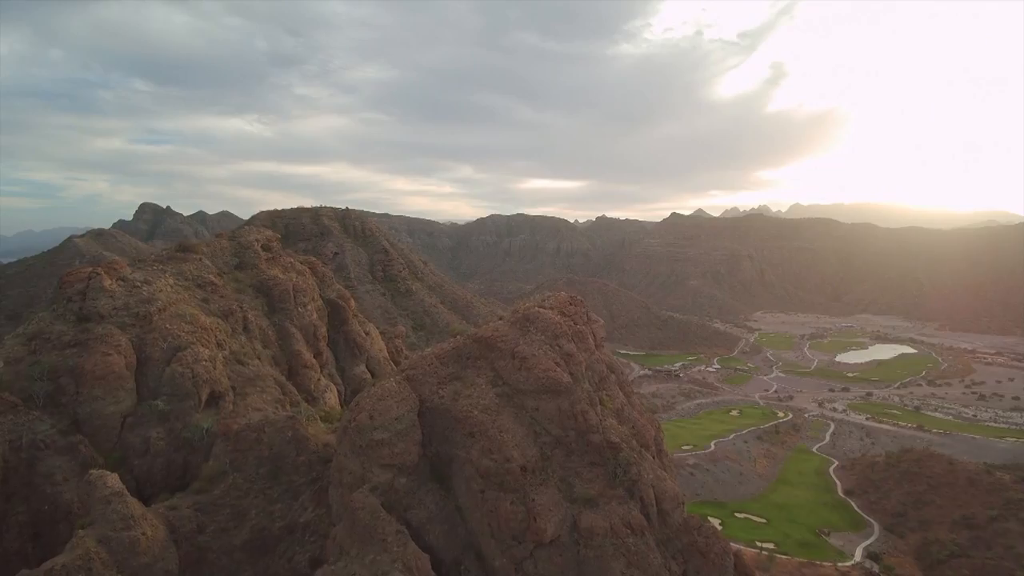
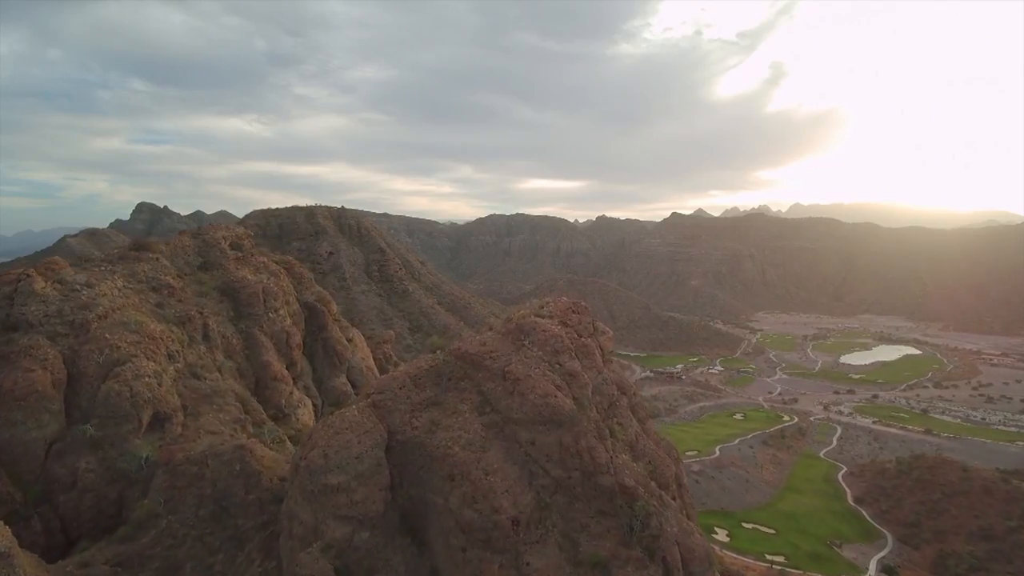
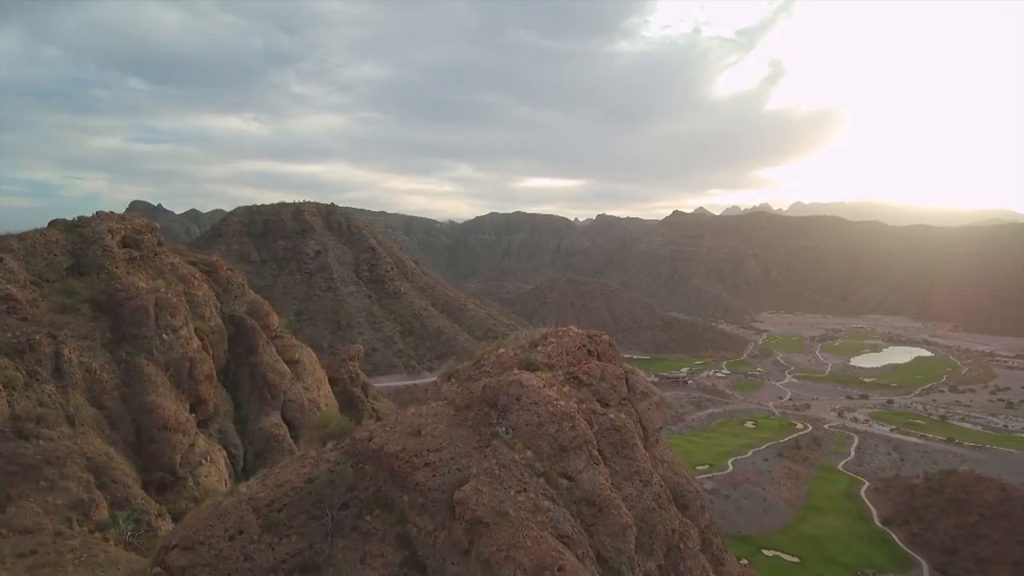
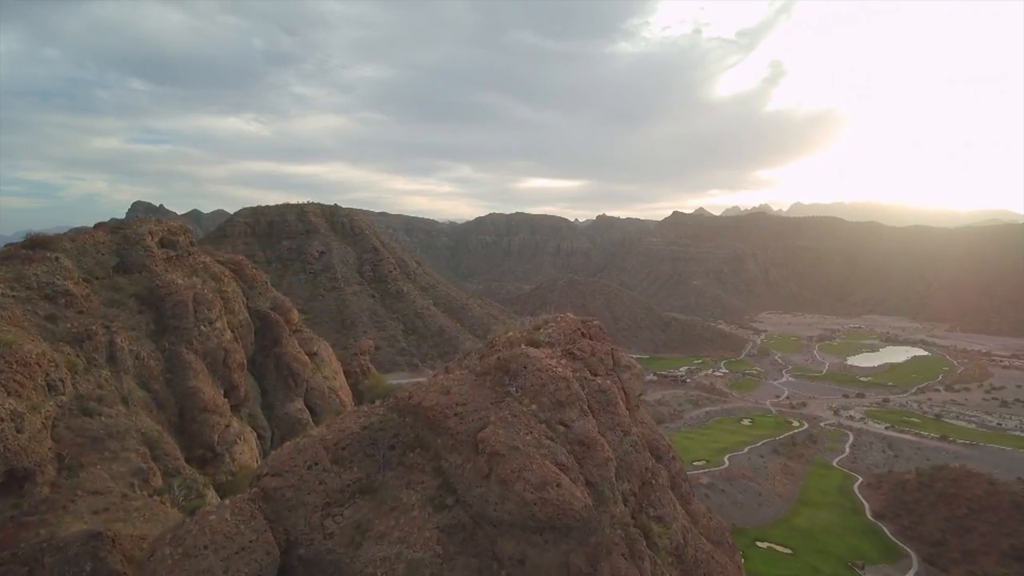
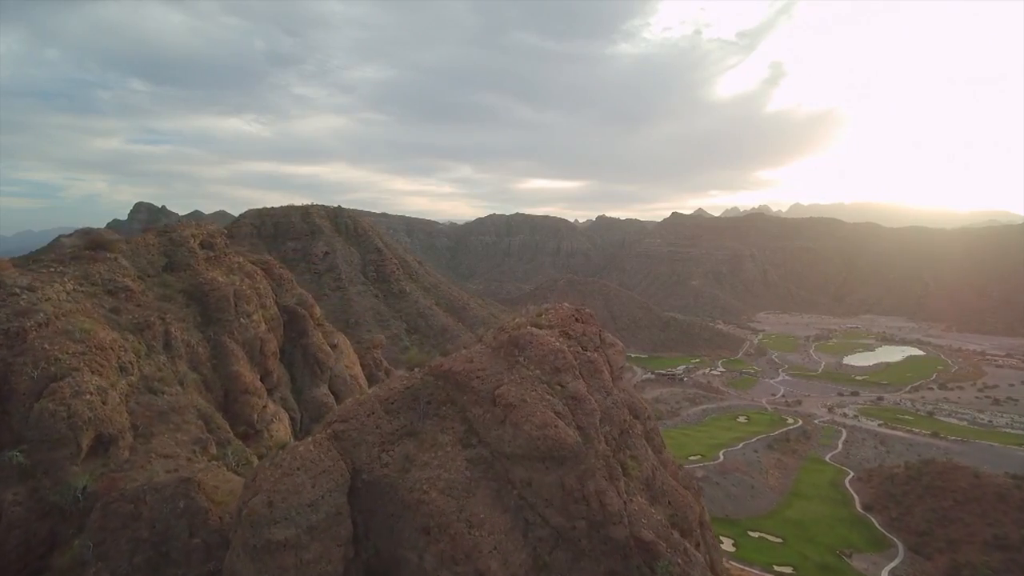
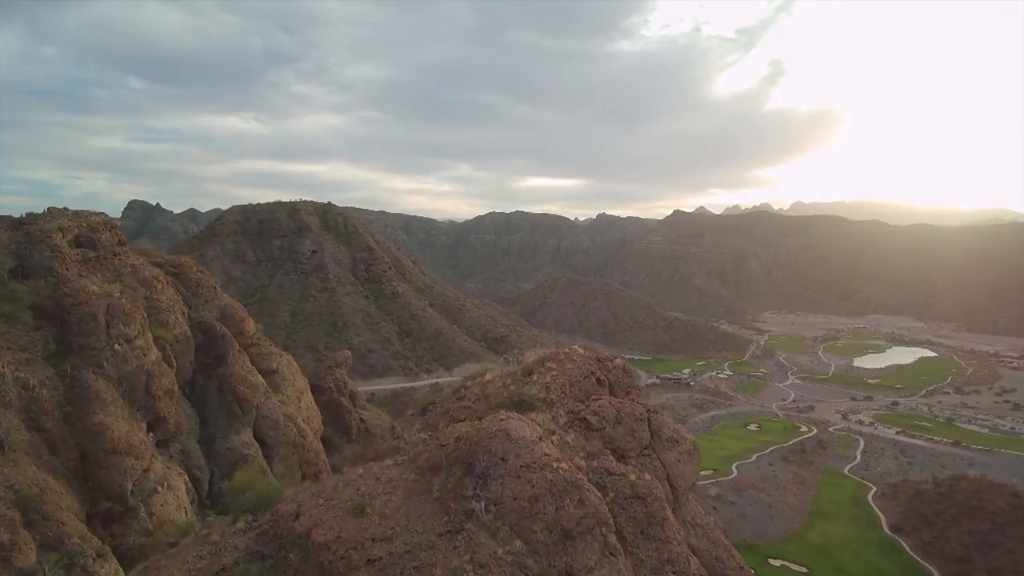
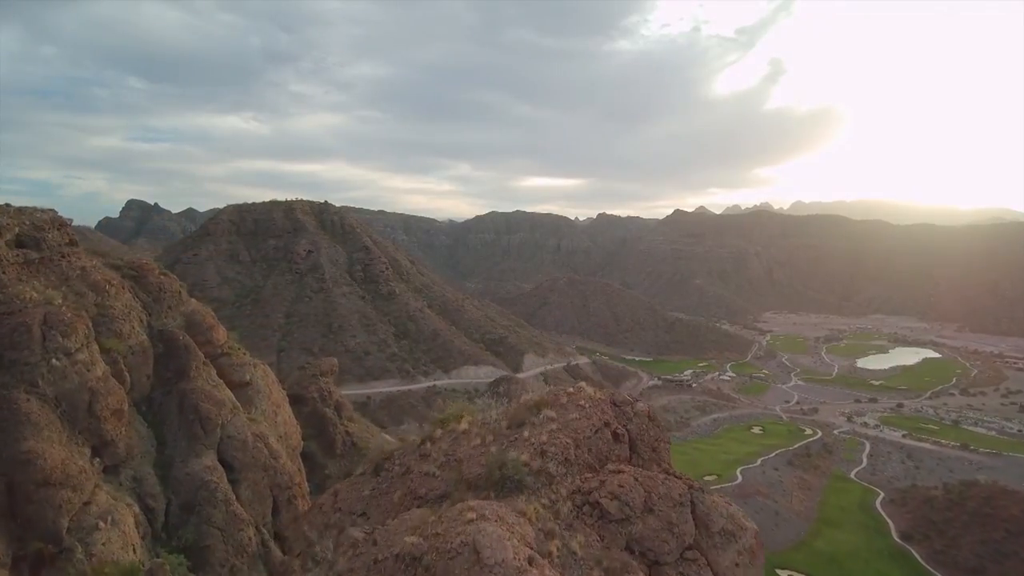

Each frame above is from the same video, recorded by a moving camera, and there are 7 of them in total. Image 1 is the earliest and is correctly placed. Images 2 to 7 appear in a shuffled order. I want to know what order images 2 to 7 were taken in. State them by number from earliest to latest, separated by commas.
2, 5, 4, 3, 6, 7
